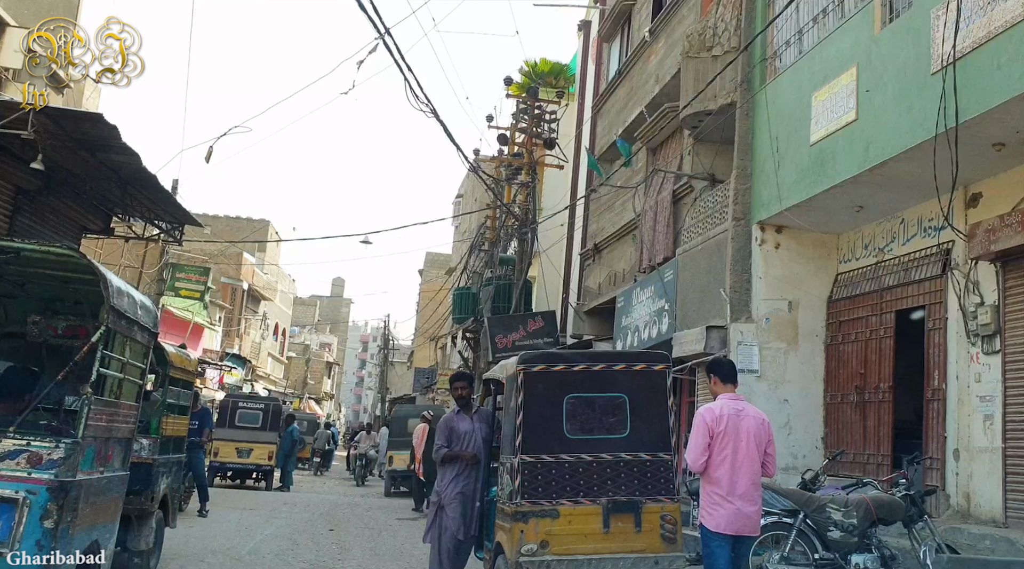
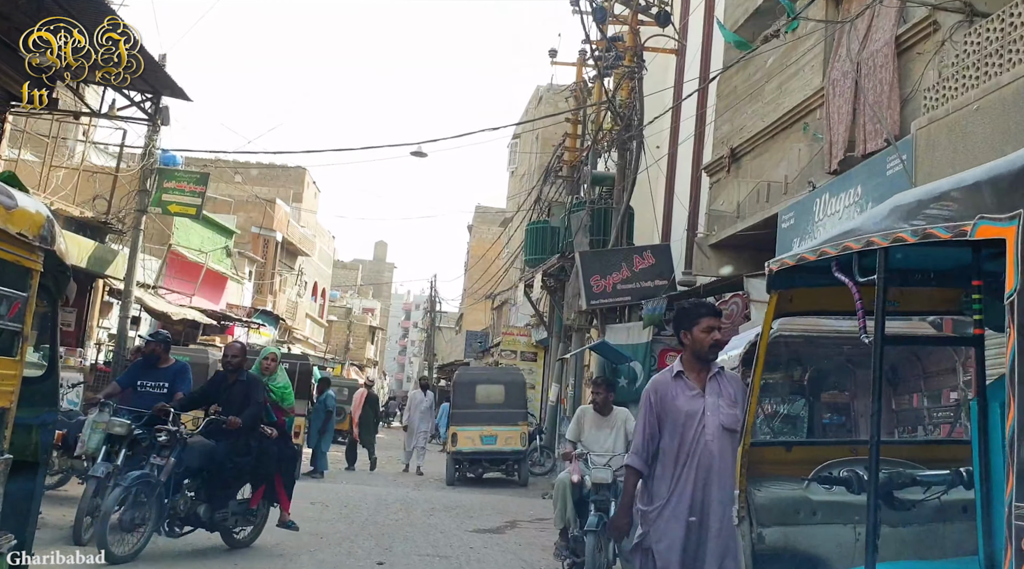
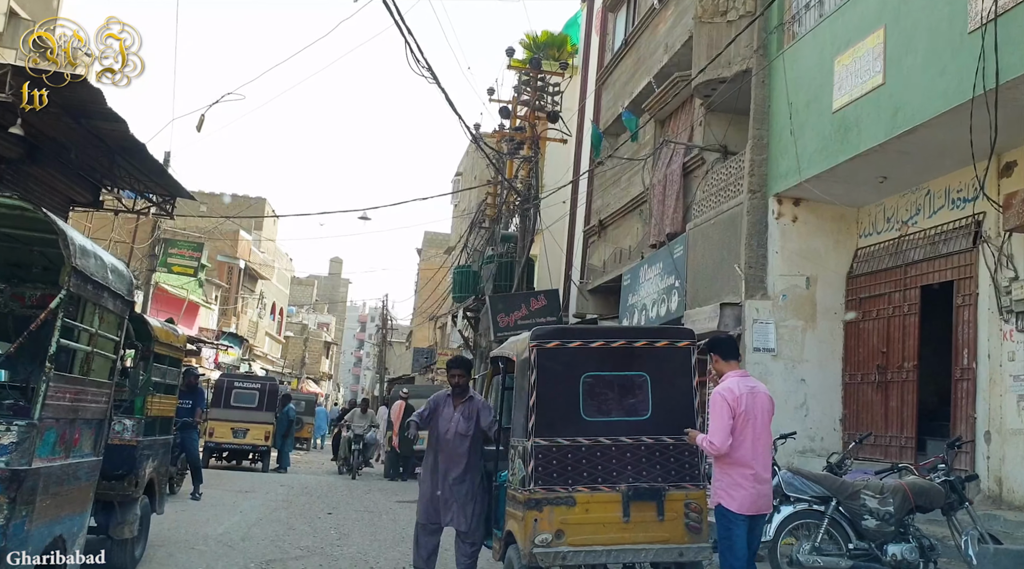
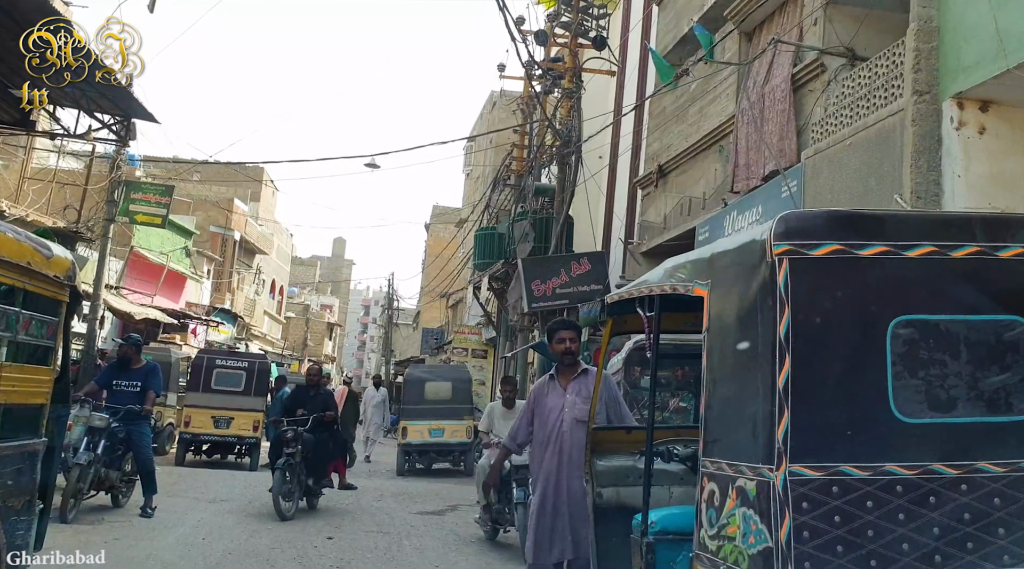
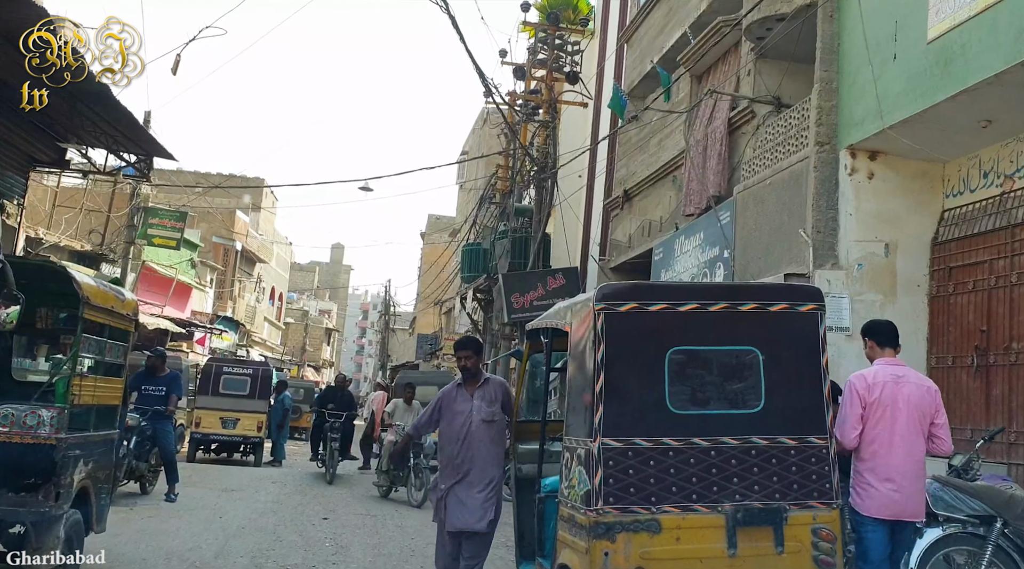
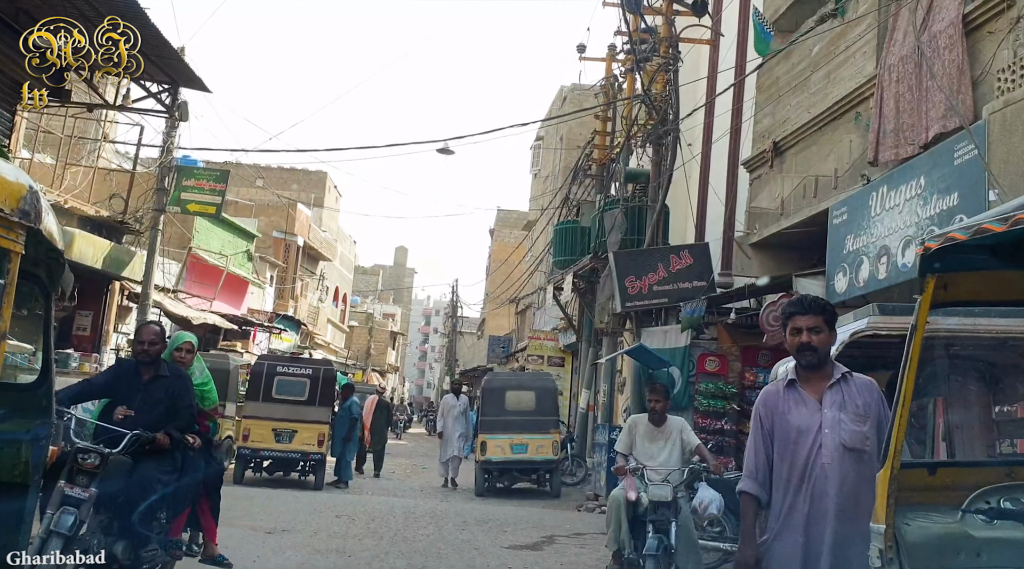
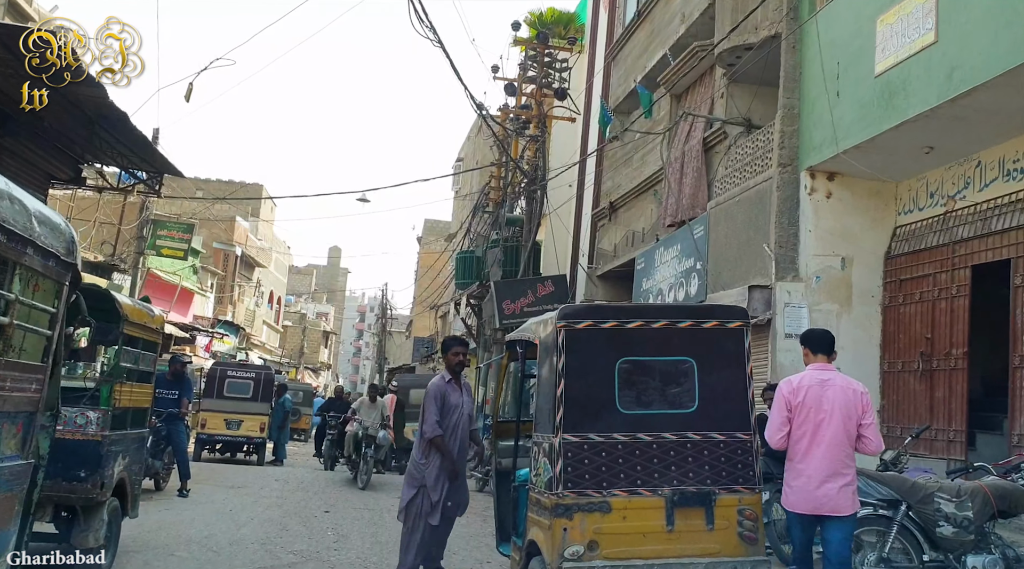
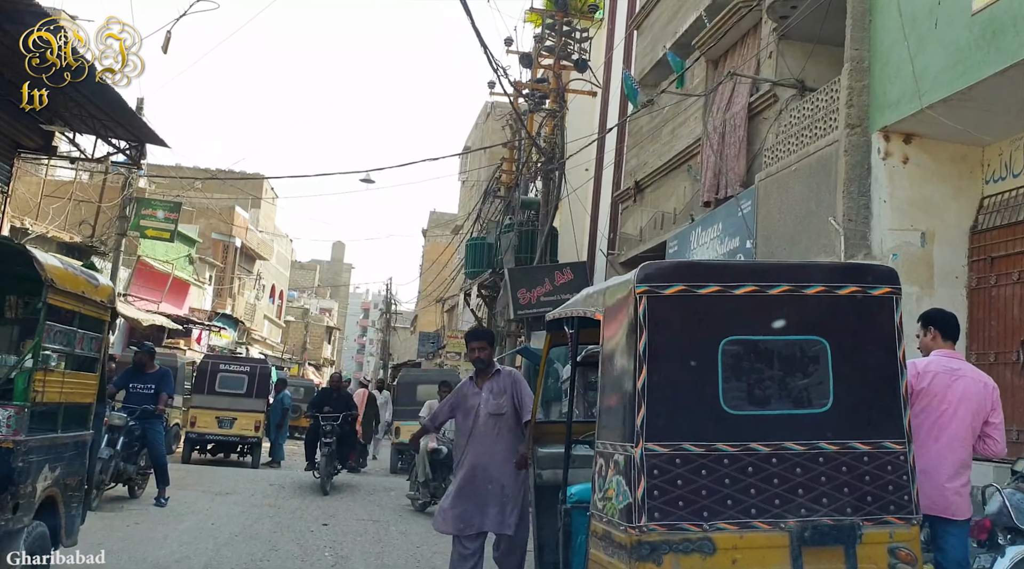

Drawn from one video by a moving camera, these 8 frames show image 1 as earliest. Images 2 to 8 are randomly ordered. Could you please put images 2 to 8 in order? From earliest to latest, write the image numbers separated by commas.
3, 7, 5, 8, 4, 2, 6
